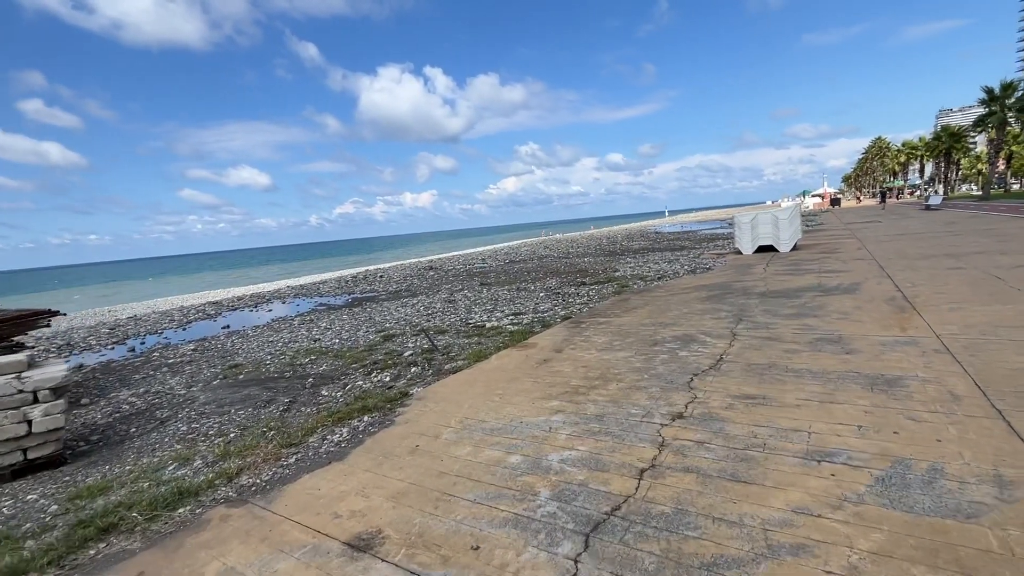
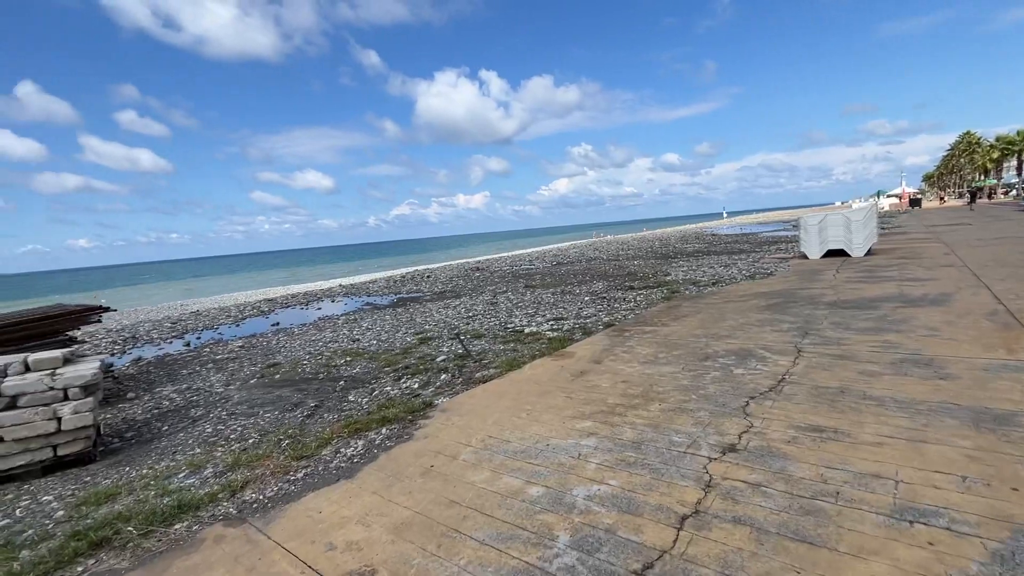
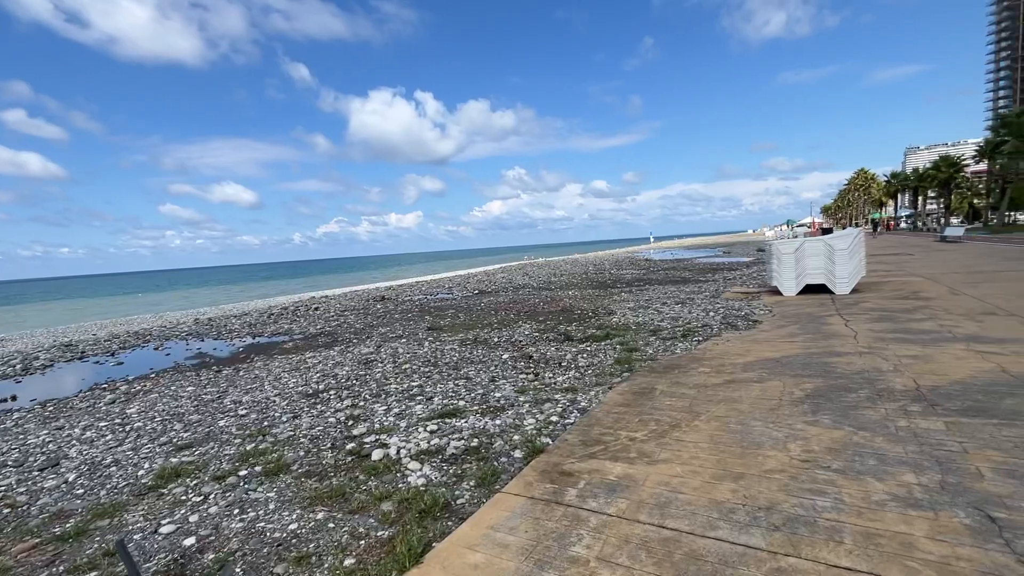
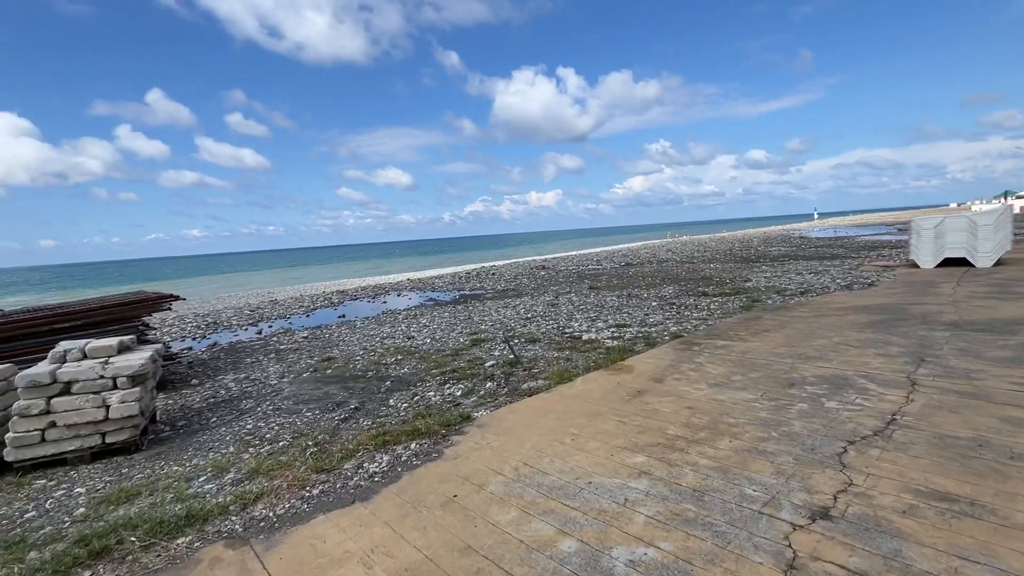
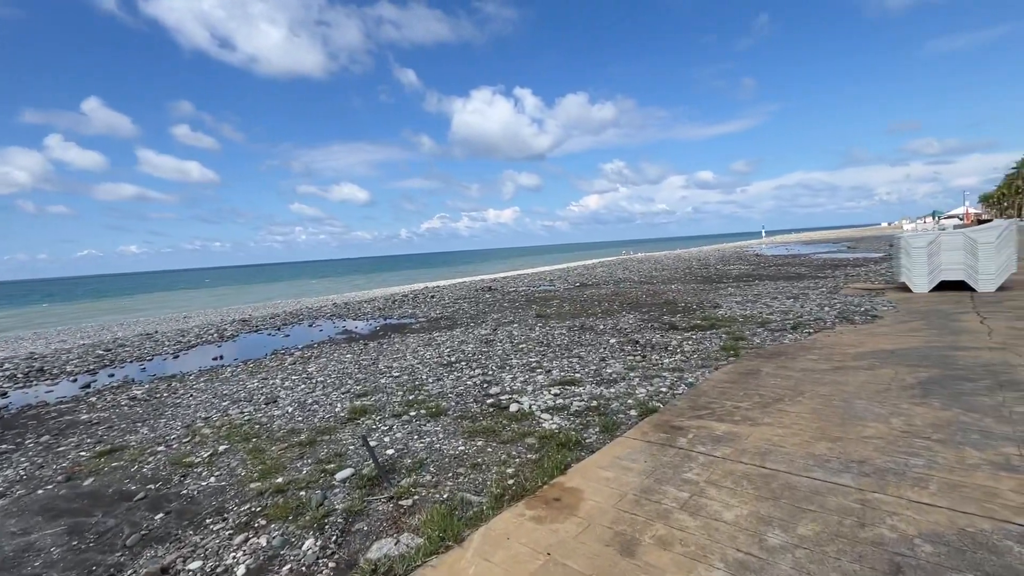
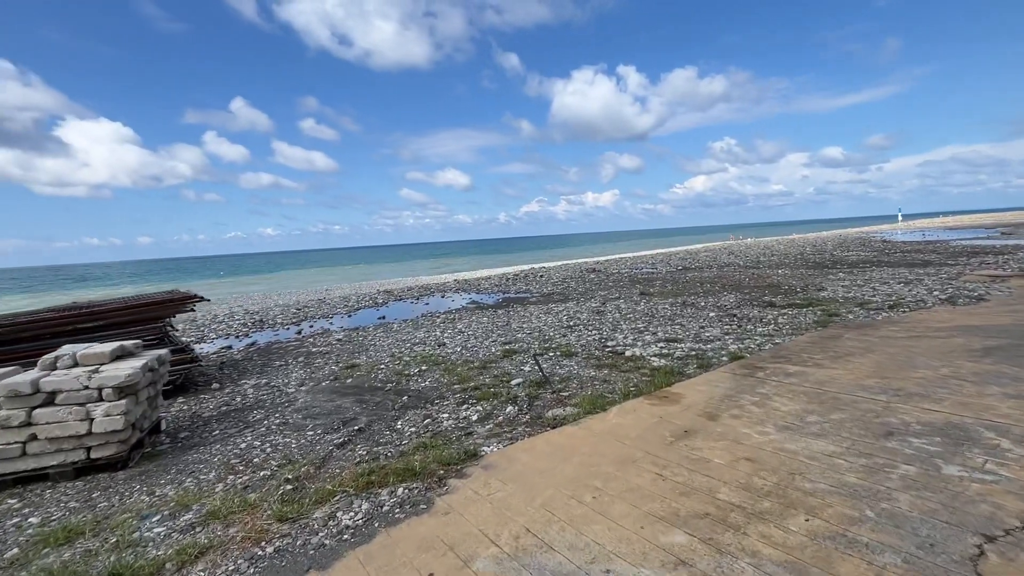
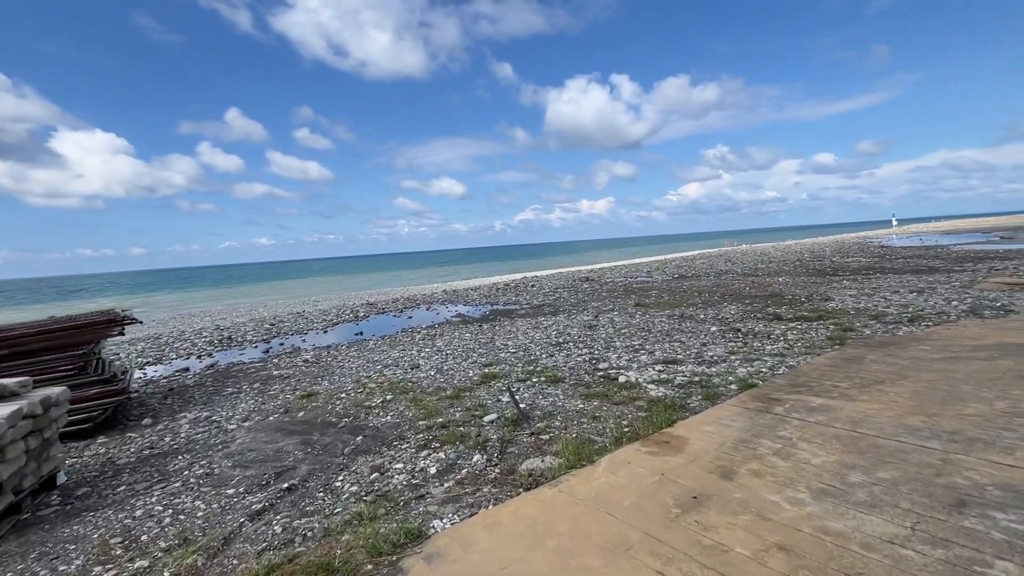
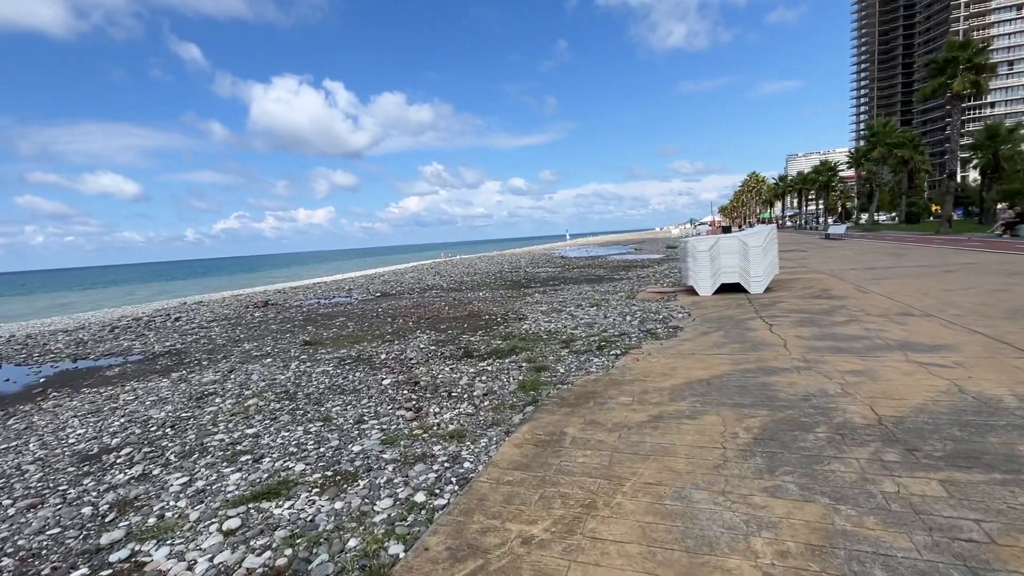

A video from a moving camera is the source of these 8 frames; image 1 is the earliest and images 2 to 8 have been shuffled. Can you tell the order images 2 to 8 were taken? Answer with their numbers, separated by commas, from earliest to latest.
2, 4, 6, 7, 5, 3, 8
